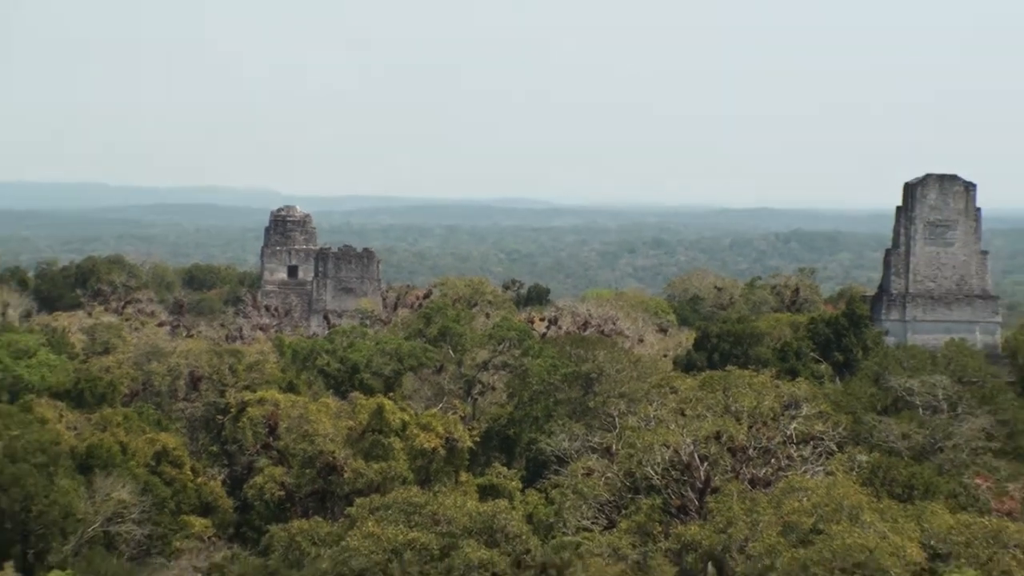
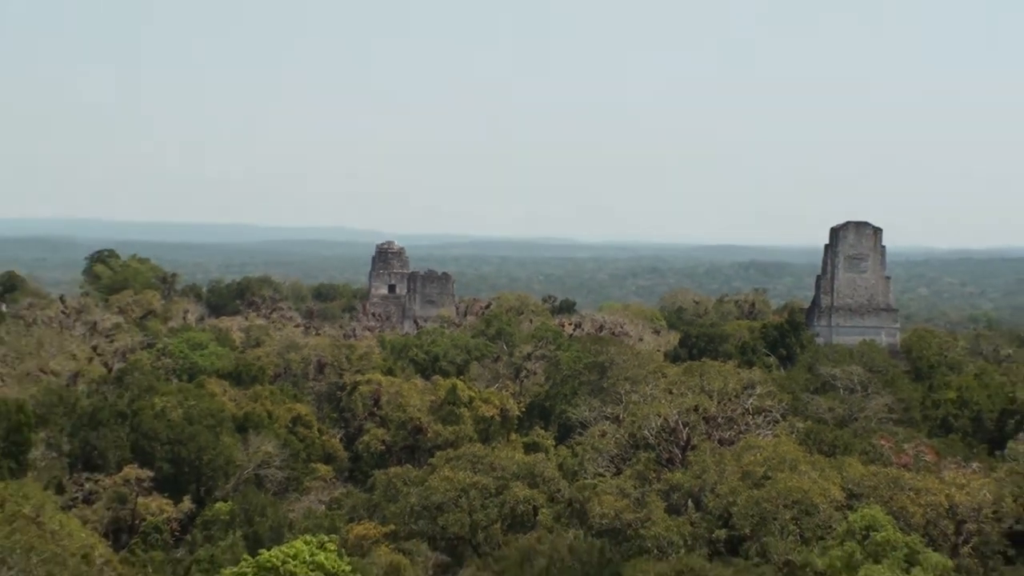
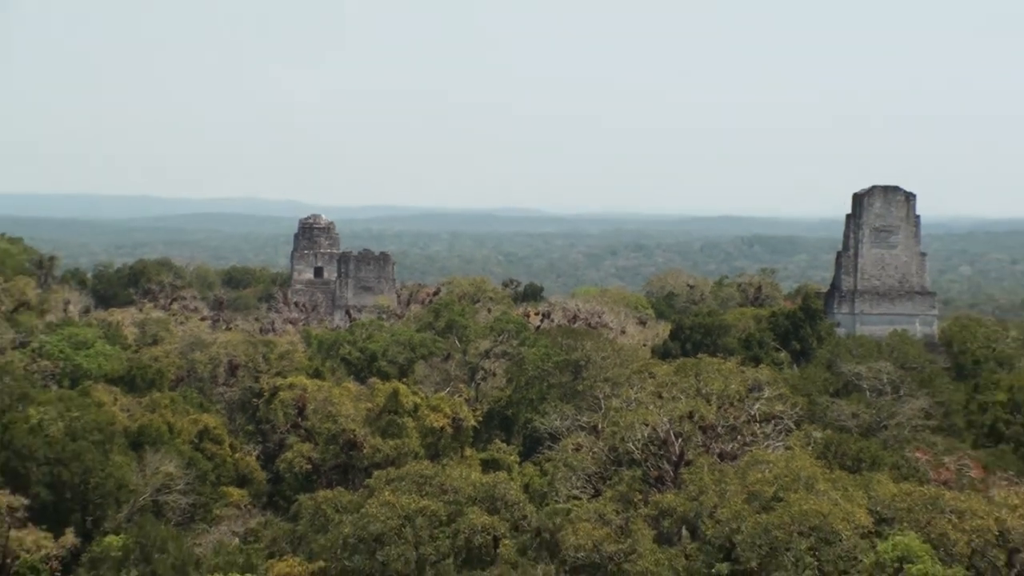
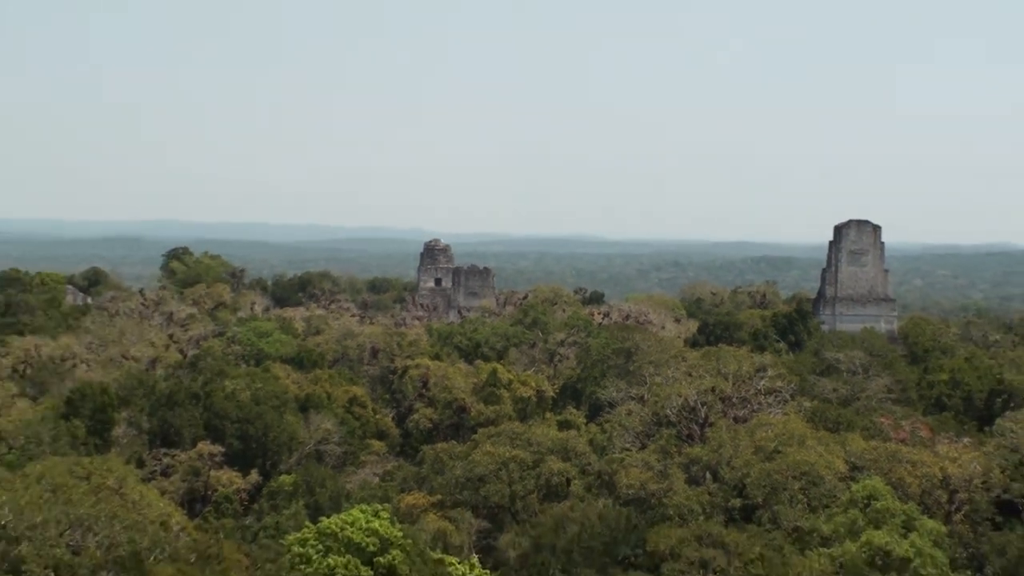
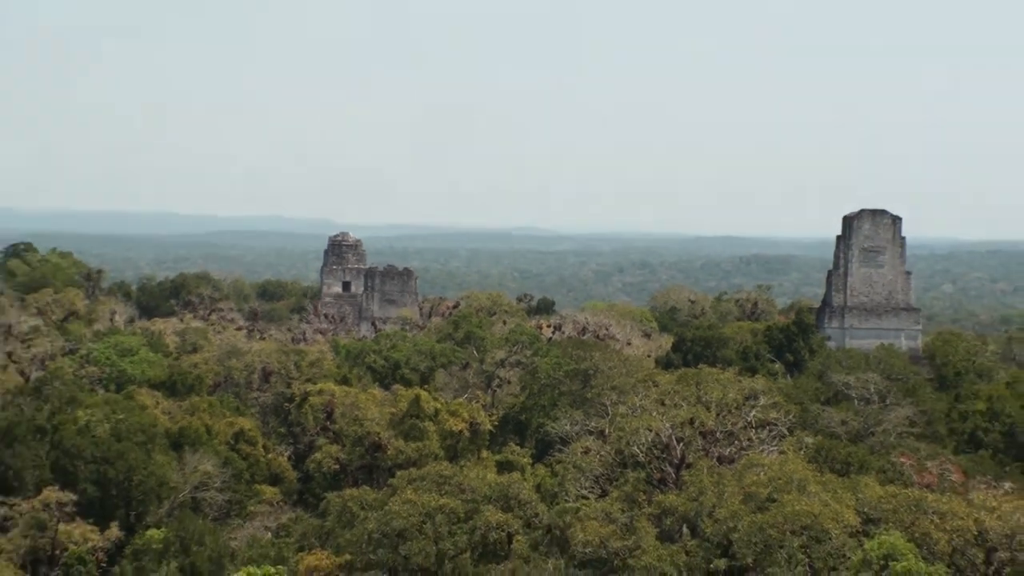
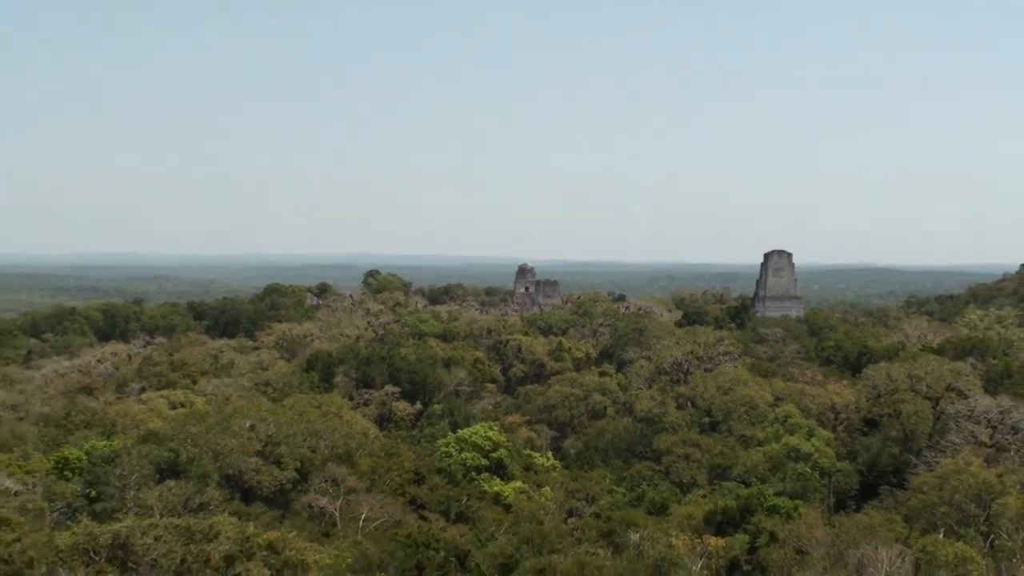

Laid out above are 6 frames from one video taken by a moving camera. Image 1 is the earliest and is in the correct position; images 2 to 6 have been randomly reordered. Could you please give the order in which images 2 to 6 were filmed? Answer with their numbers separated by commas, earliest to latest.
3, 5, 2, 4, 6
